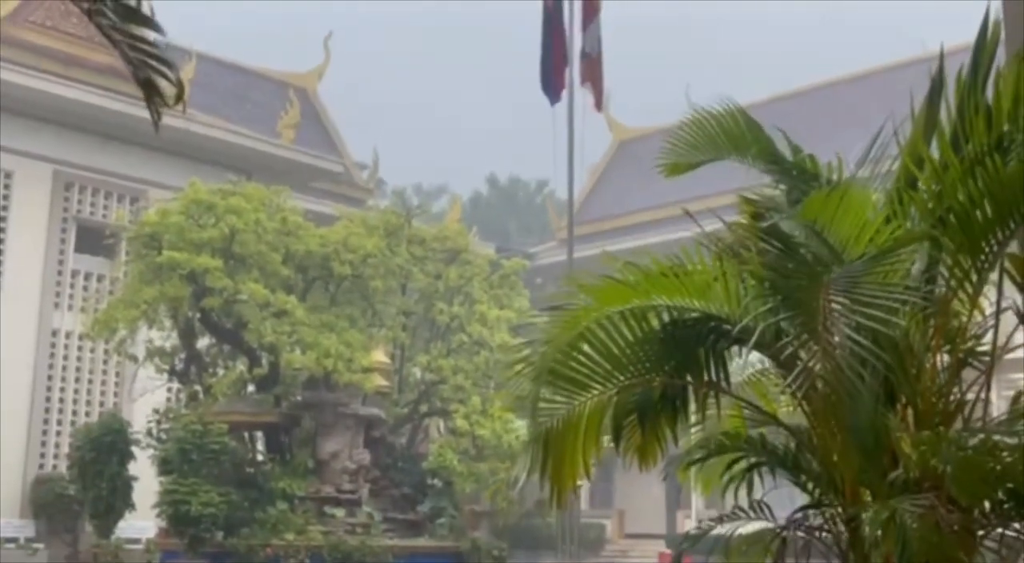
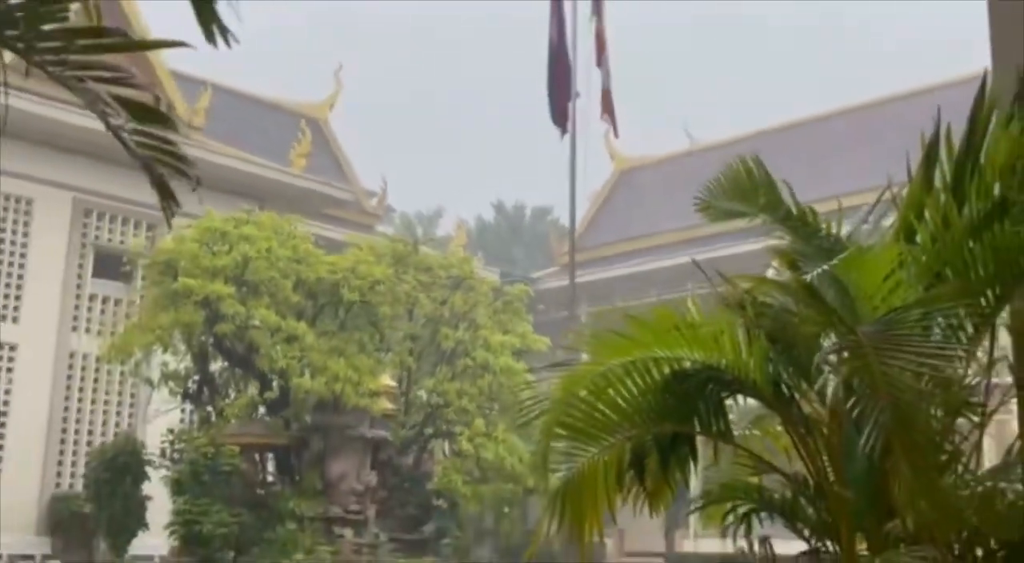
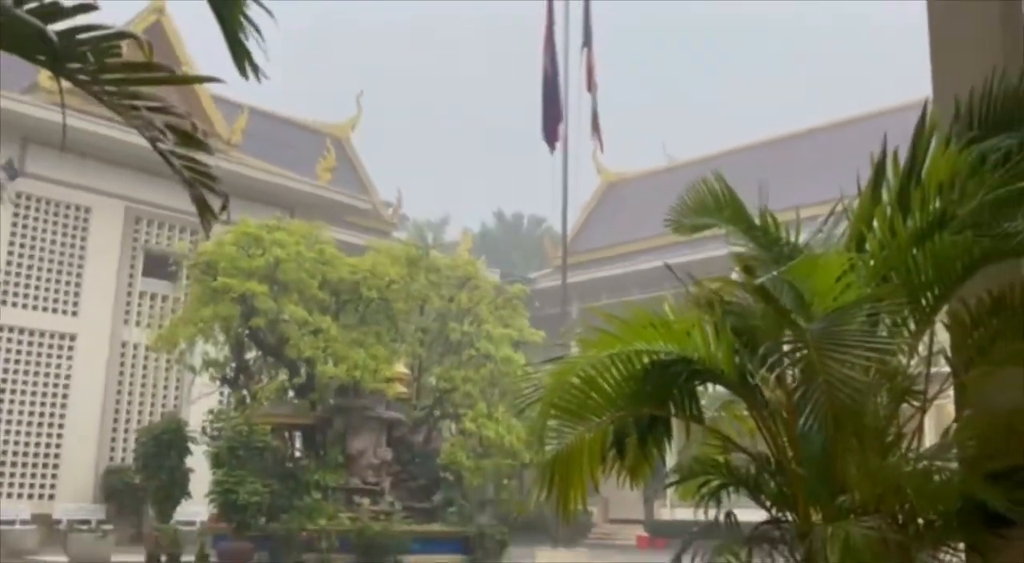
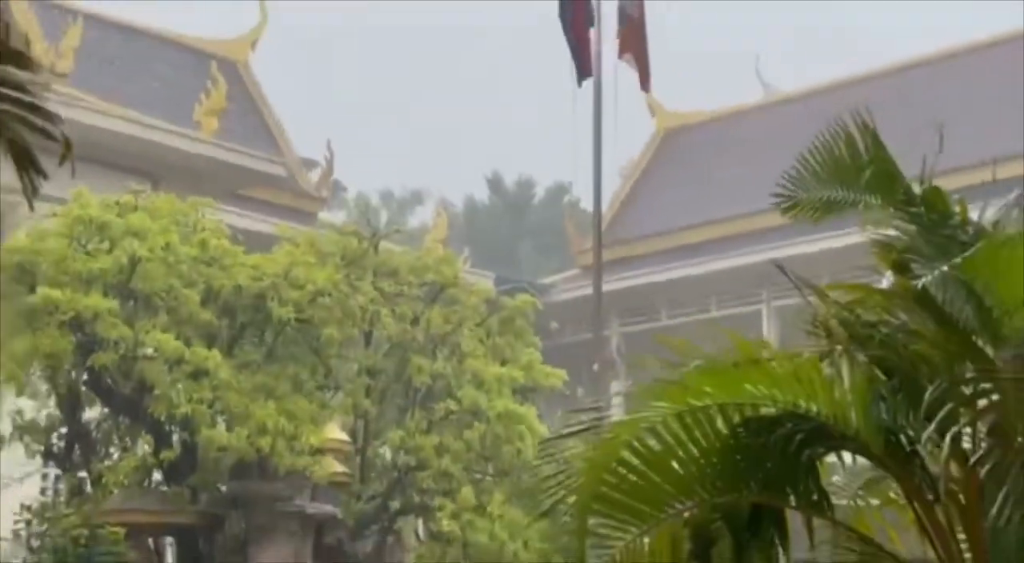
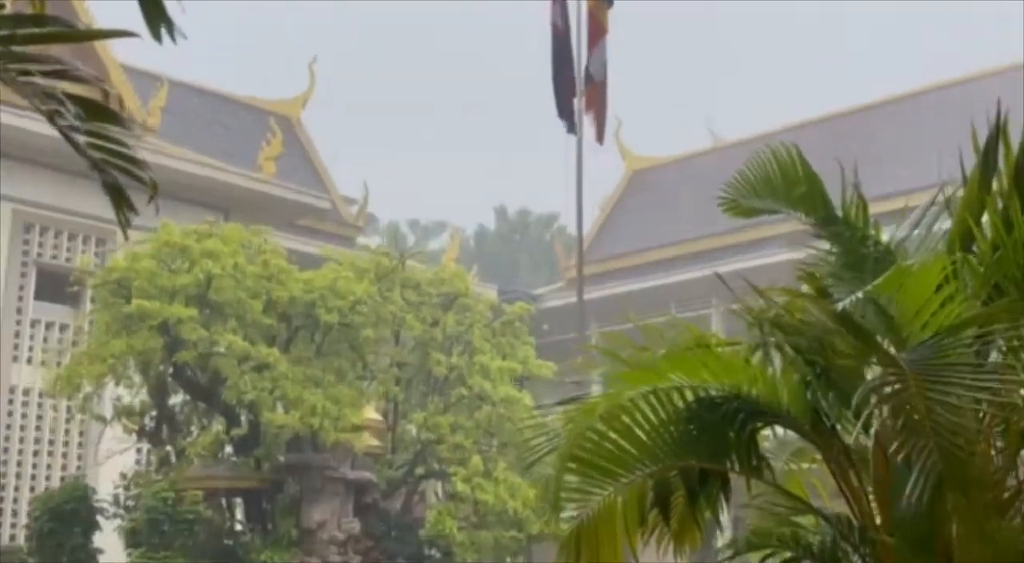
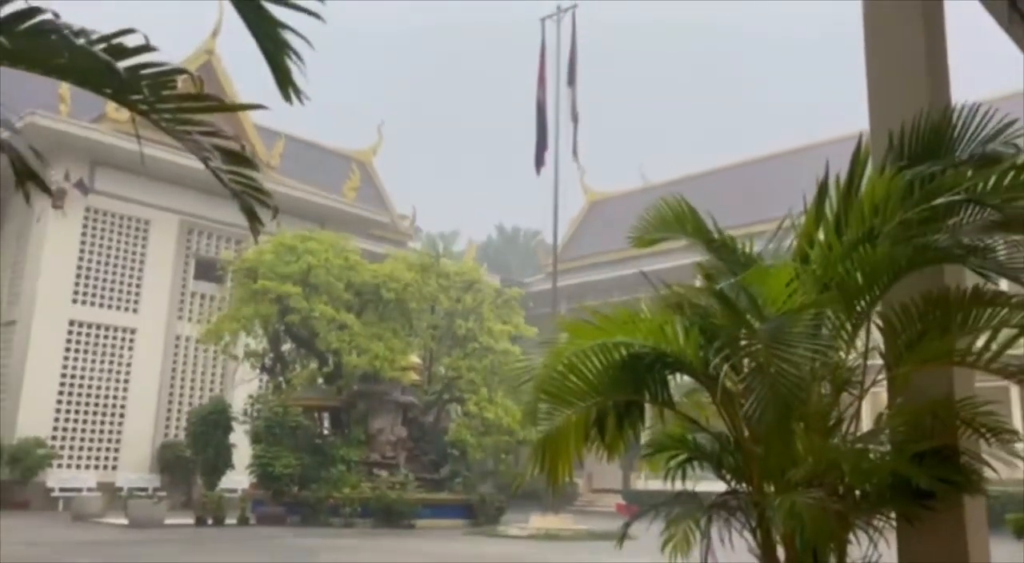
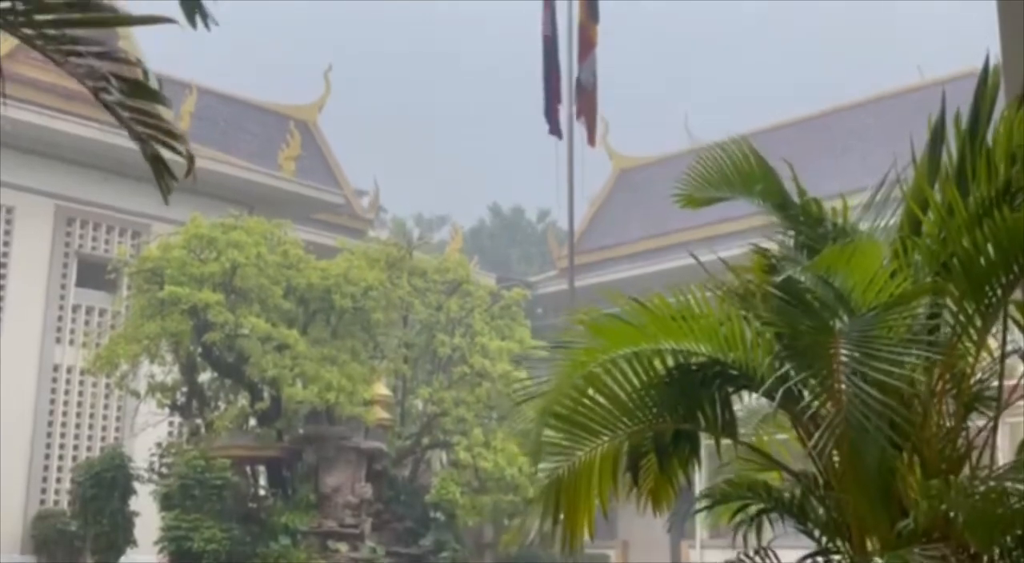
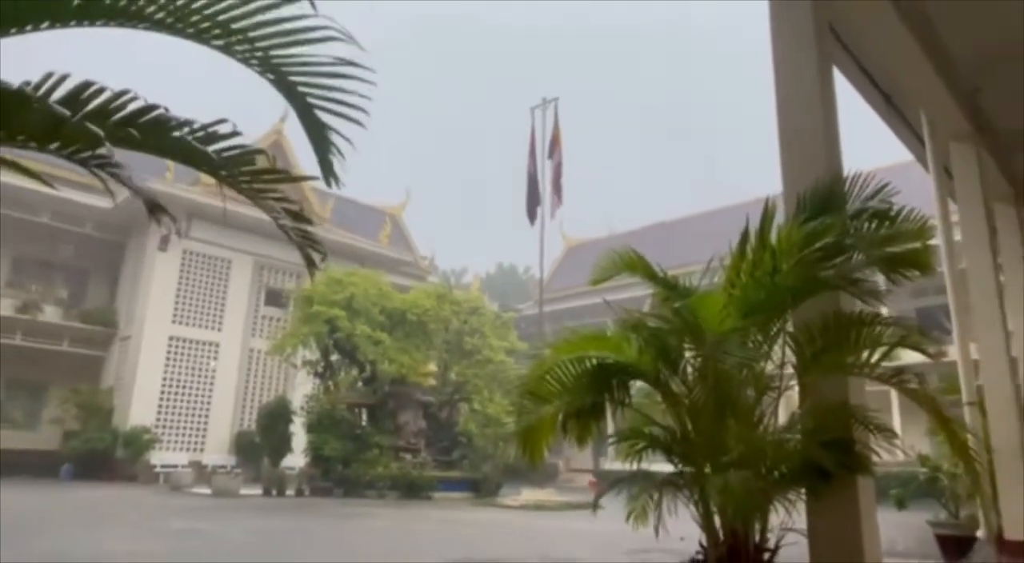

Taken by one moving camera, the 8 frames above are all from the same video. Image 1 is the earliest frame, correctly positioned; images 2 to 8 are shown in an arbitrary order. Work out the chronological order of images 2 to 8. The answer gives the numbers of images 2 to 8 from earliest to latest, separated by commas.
7, 5, 4, 2, 3, 6, 8
